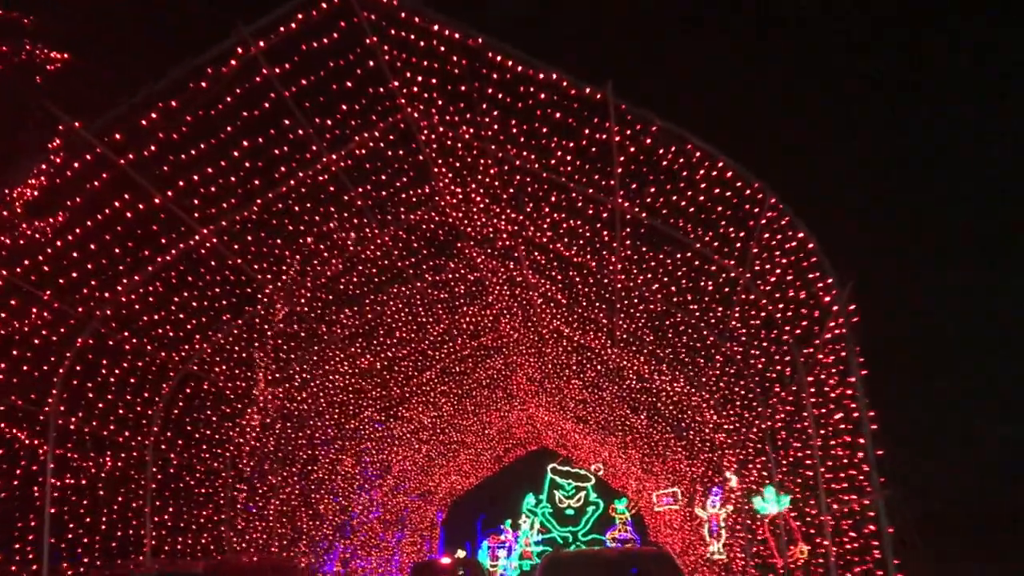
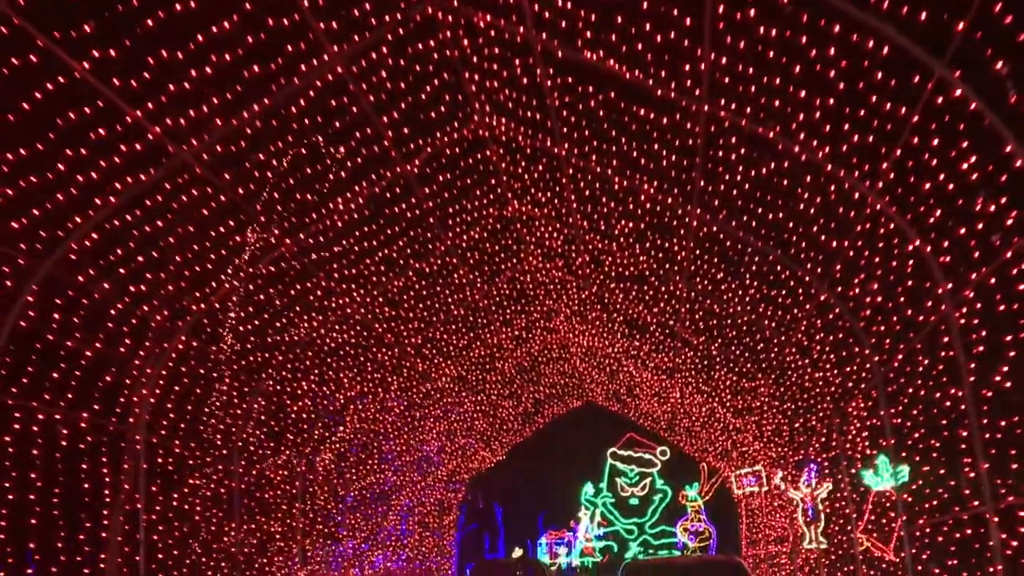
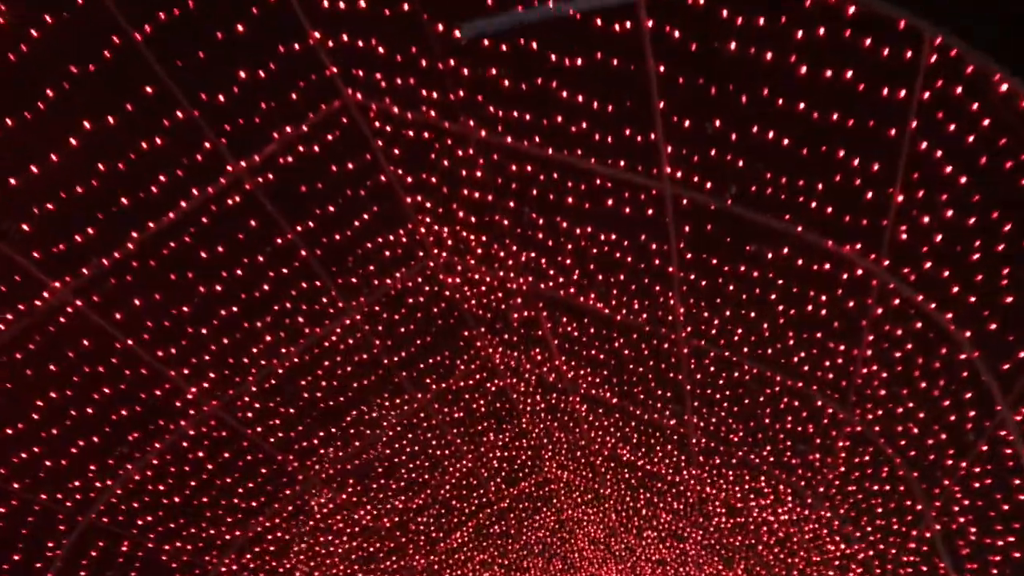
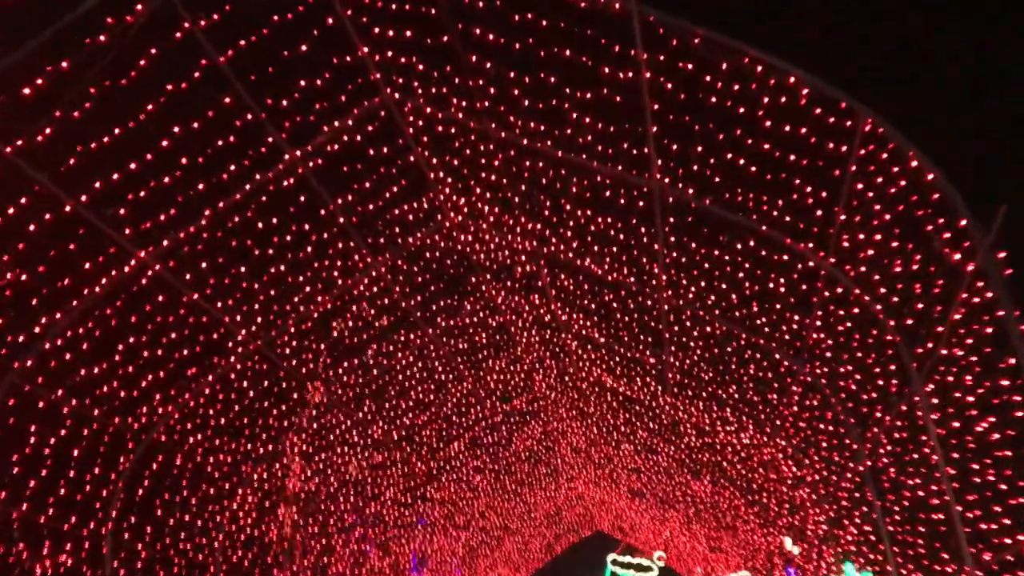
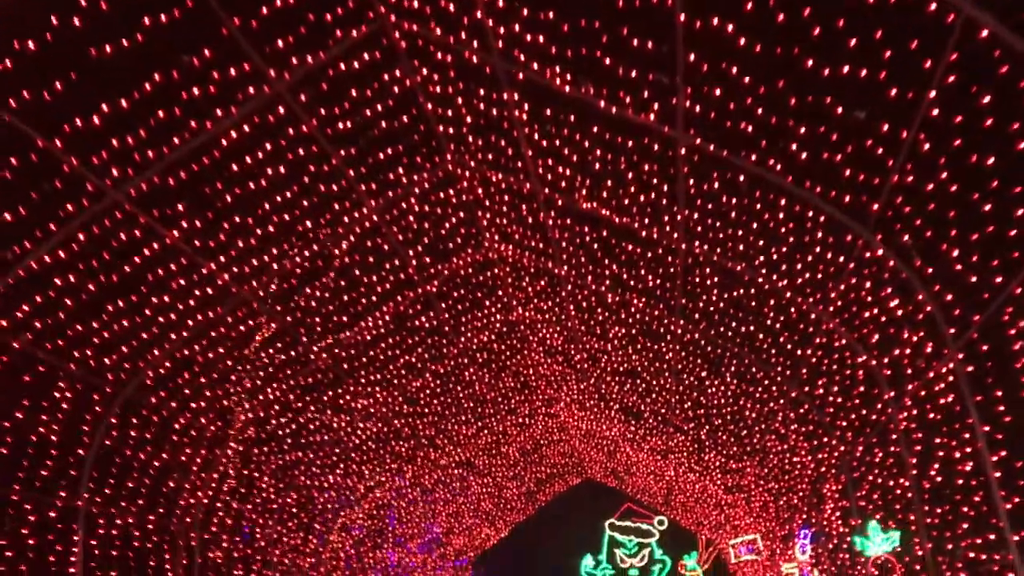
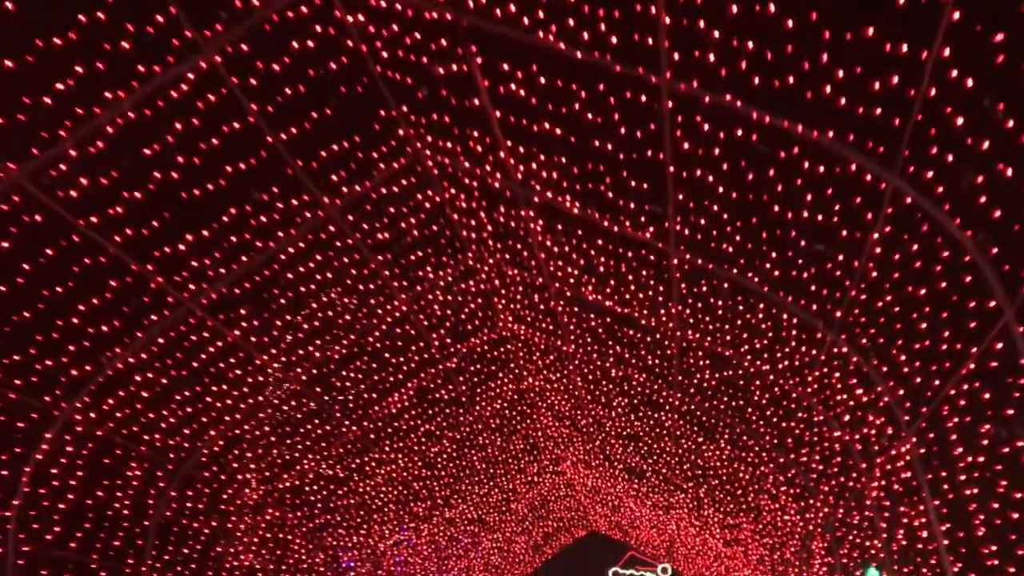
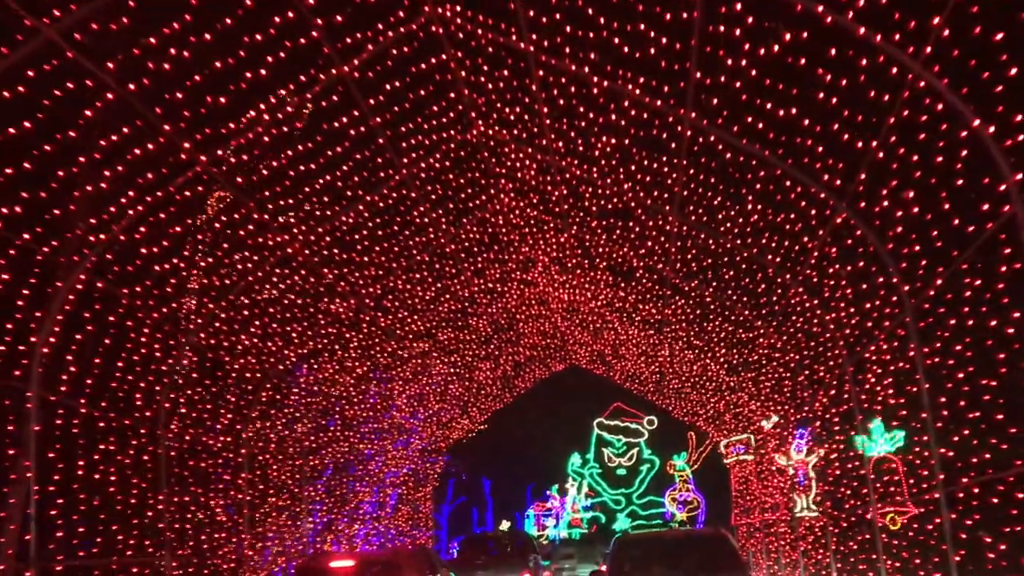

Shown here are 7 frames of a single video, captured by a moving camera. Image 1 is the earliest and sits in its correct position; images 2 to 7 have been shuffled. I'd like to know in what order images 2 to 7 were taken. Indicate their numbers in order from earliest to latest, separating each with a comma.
4, 3, 6, 5, 2, 7
